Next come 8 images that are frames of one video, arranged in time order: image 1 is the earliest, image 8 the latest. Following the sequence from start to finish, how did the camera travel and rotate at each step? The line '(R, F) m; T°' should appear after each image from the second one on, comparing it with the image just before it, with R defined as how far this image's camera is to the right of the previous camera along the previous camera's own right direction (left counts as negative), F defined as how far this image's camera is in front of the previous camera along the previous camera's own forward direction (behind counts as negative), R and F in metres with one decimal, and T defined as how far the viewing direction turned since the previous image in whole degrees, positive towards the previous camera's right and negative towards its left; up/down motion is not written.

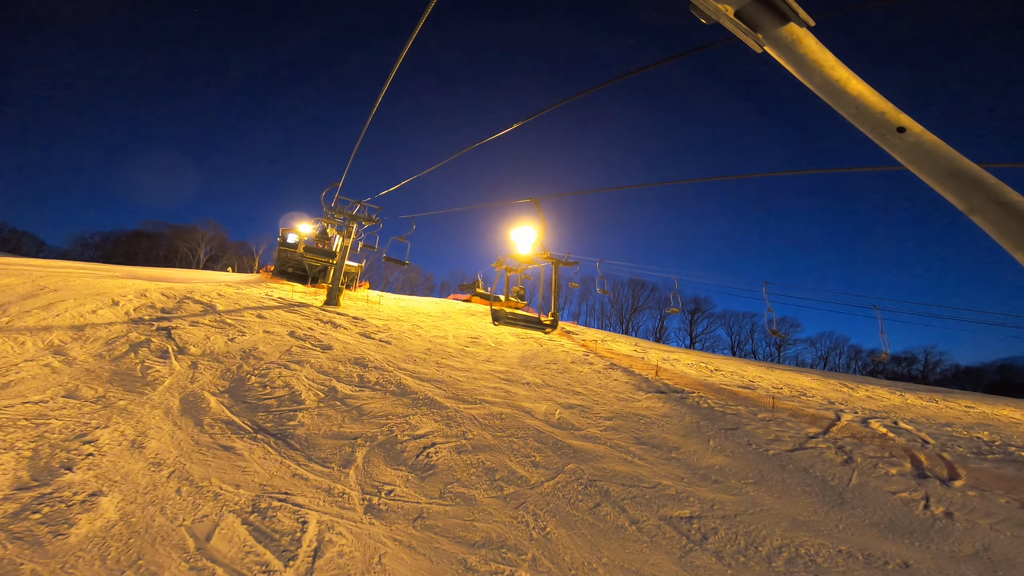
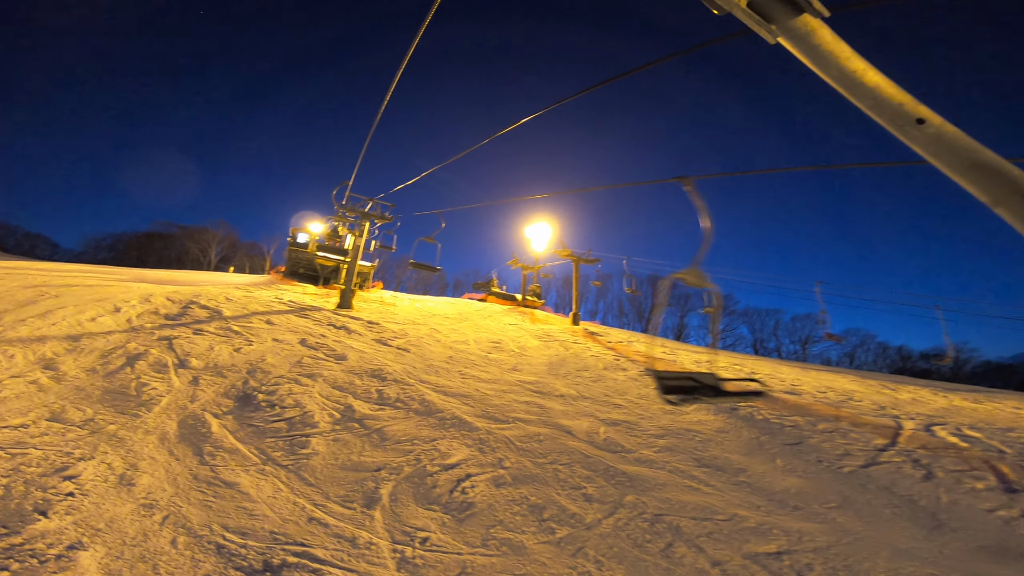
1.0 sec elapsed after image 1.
(-0.6, +0.8) m; -1°
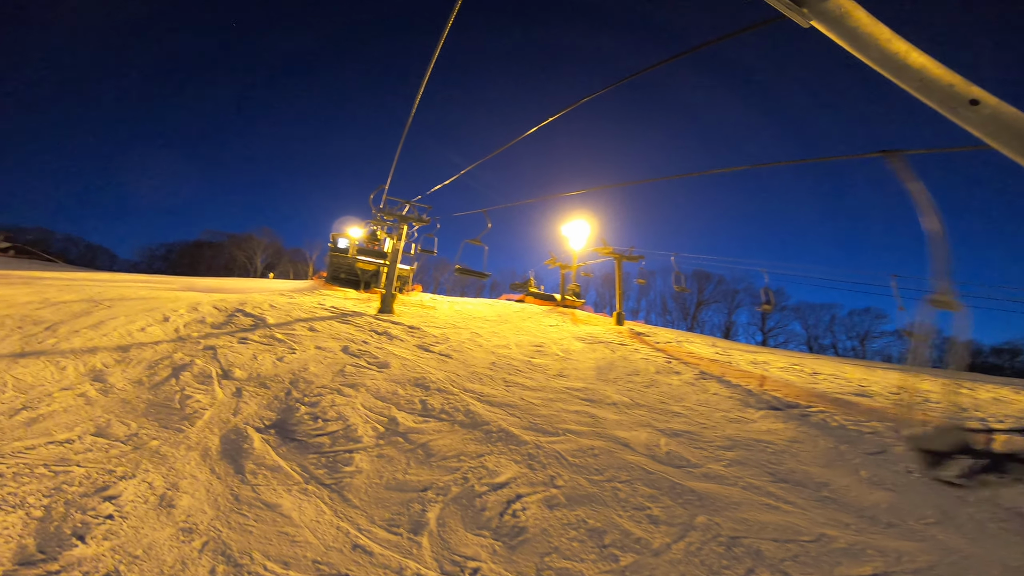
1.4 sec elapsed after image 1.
(-0.3, +0.5) m; -4°
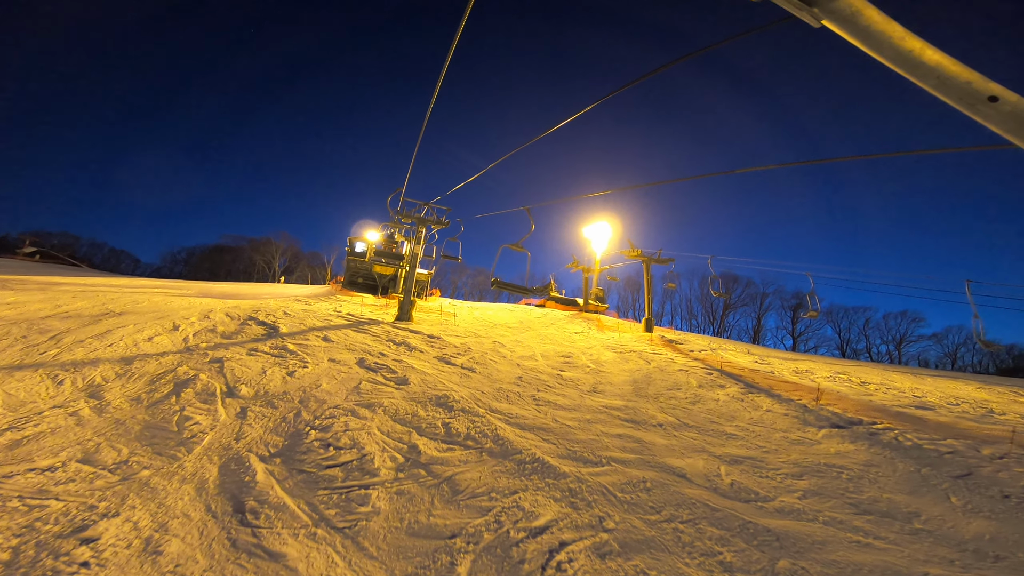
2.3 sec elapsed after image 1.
(-0.3, +0.6) m; -2°
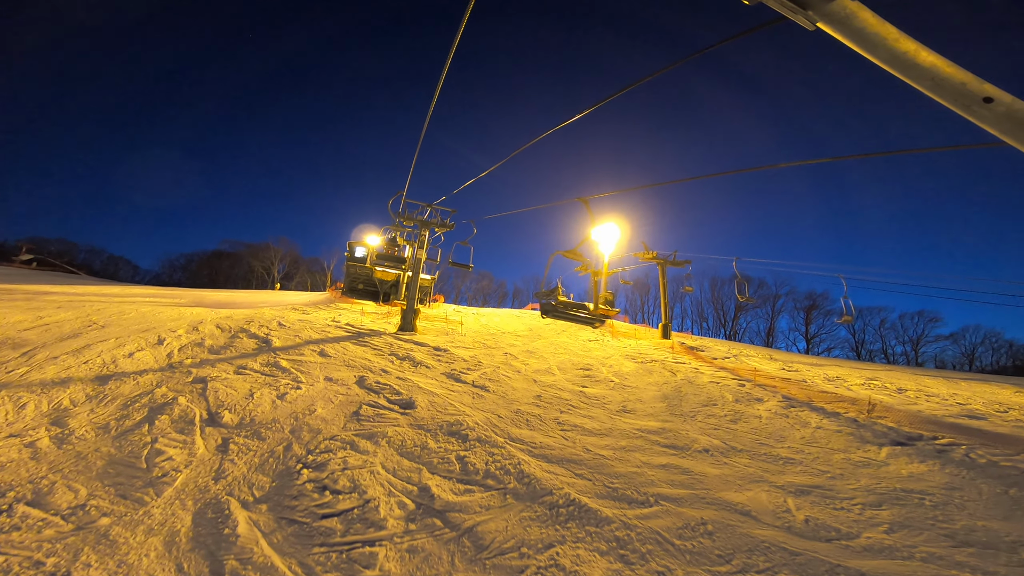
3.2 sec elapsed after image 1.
(-0.3, +0.7) m; 0°
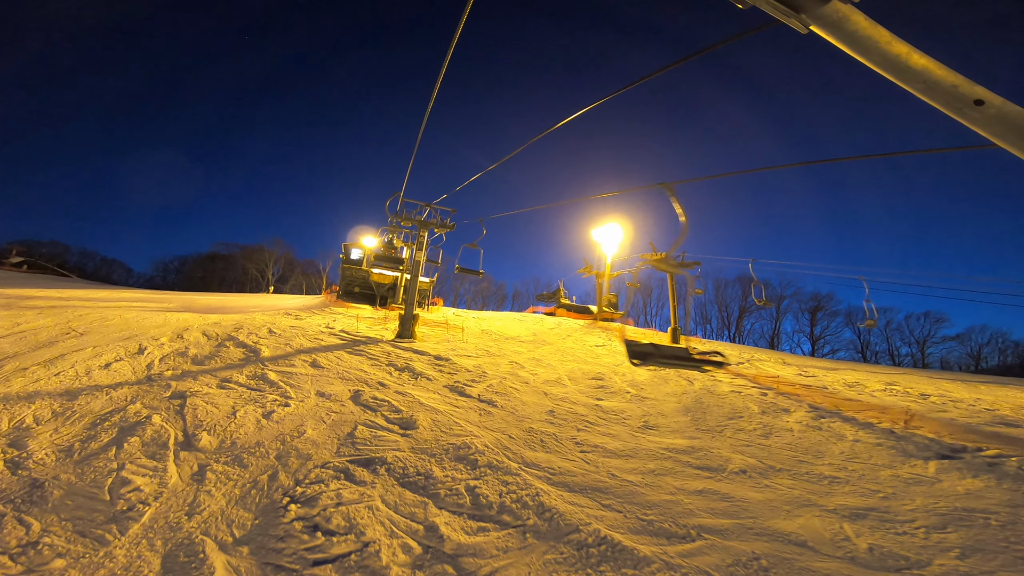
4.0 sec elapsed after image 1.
(-0.2, +0.5) m; 0°
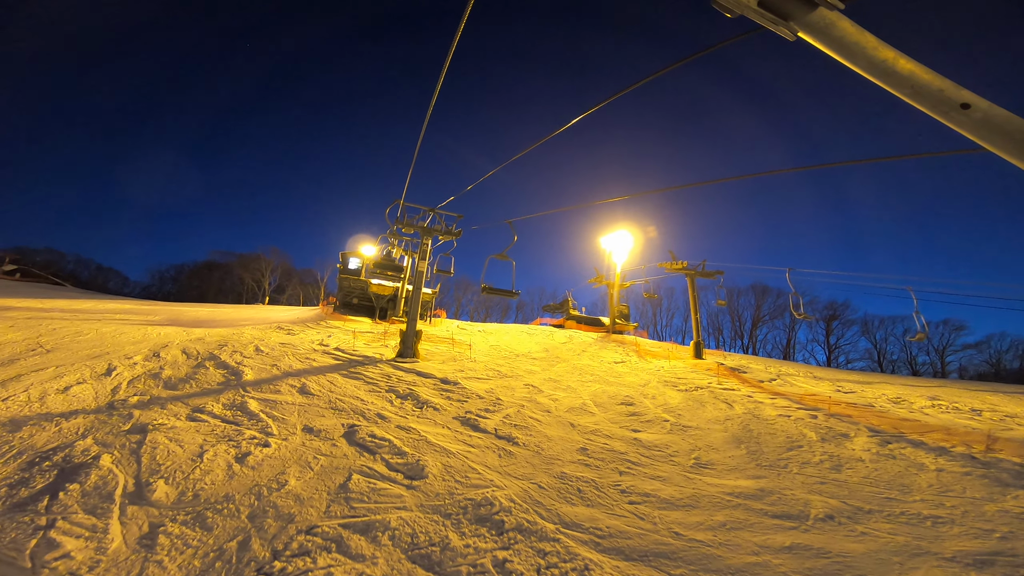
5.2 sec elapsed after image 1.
(-0.3, +0.8) m; 0°
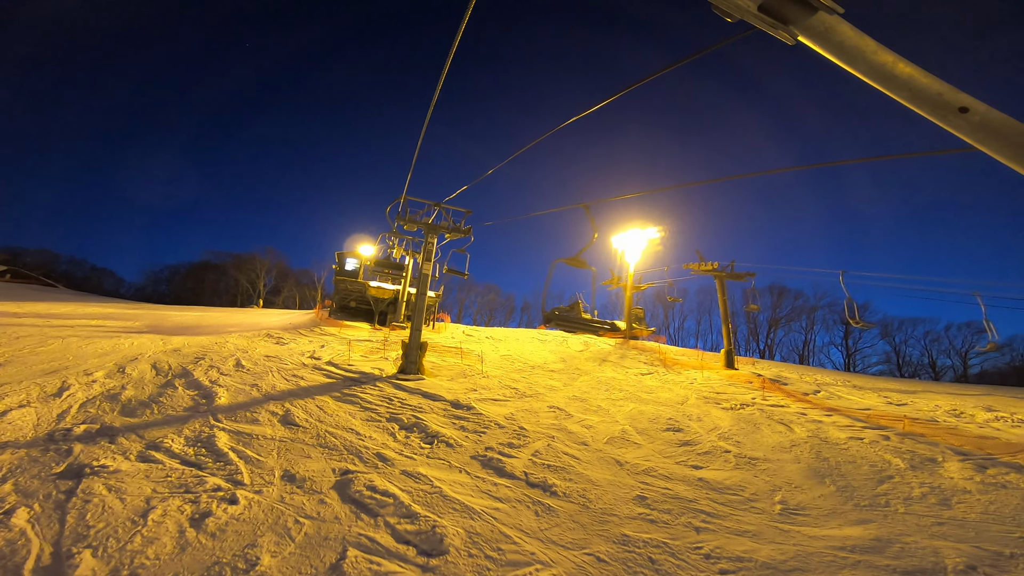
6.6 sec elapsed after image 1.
(-0.4, +1.0) m; 0°
